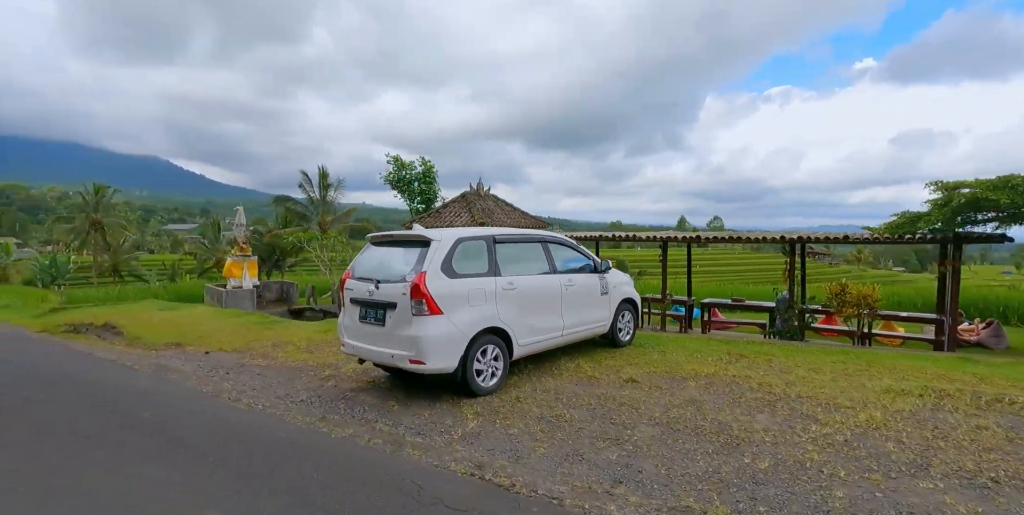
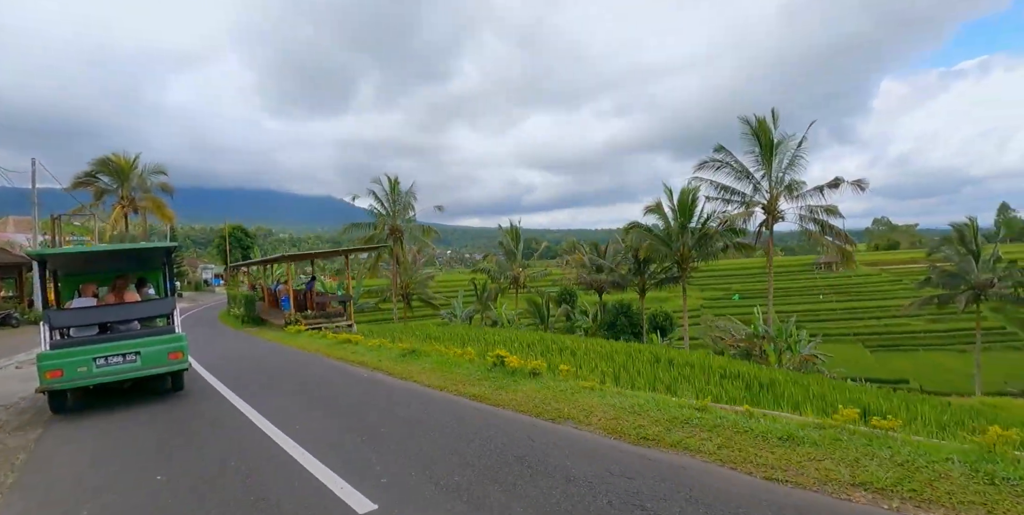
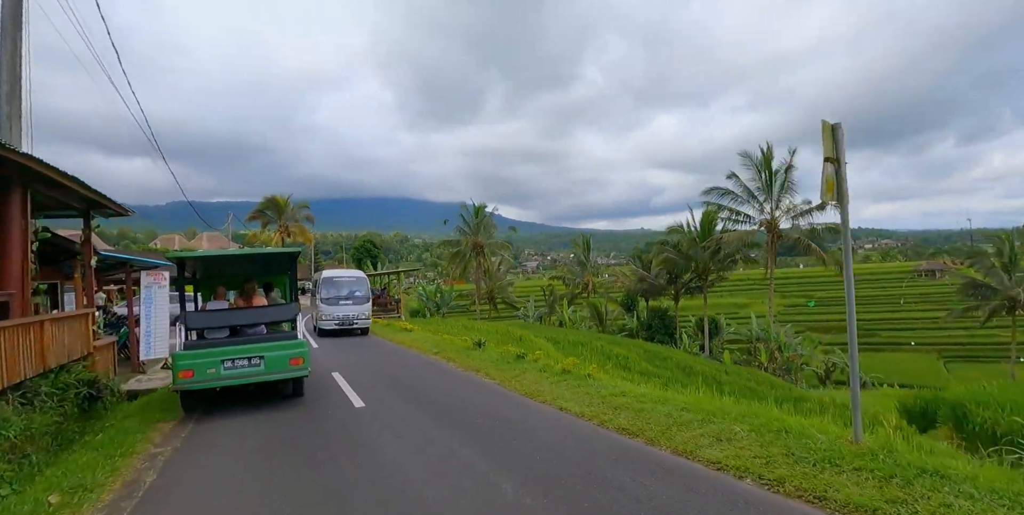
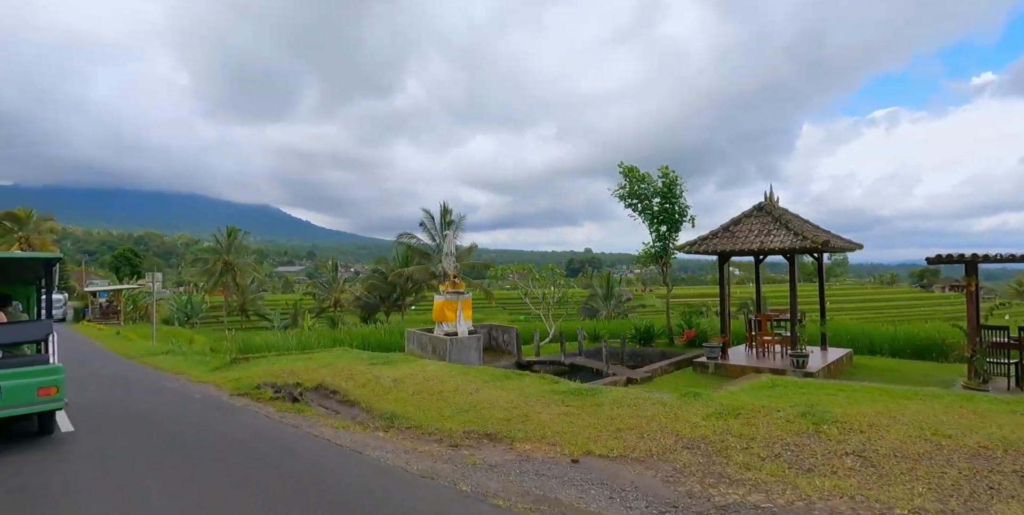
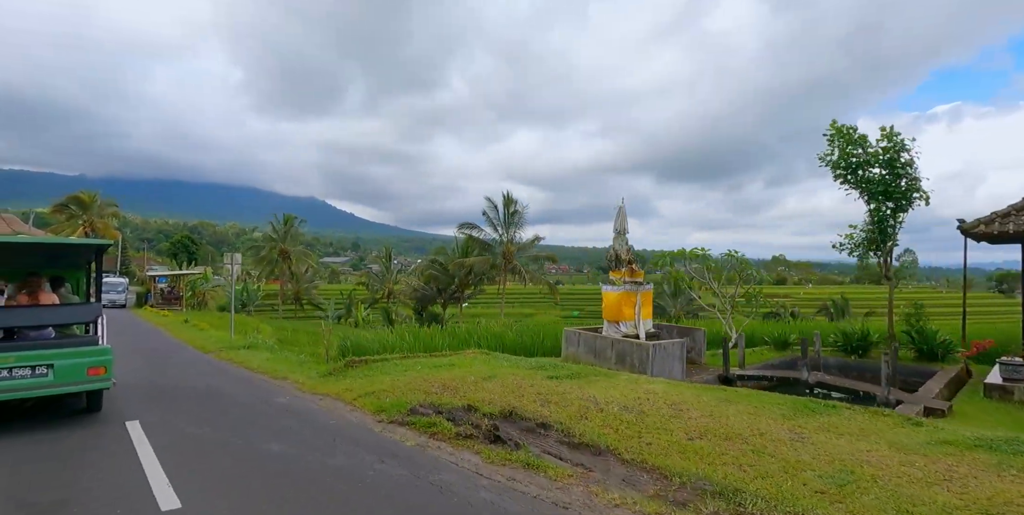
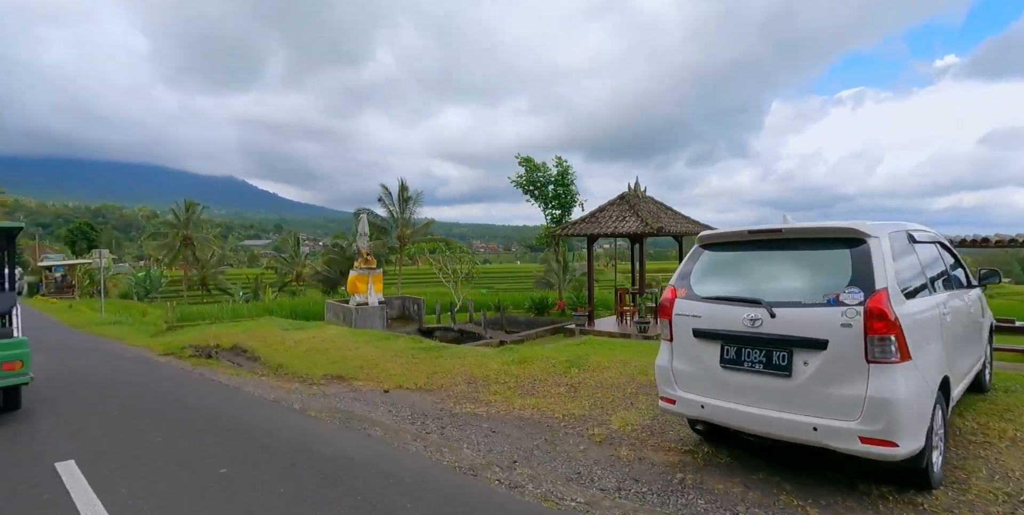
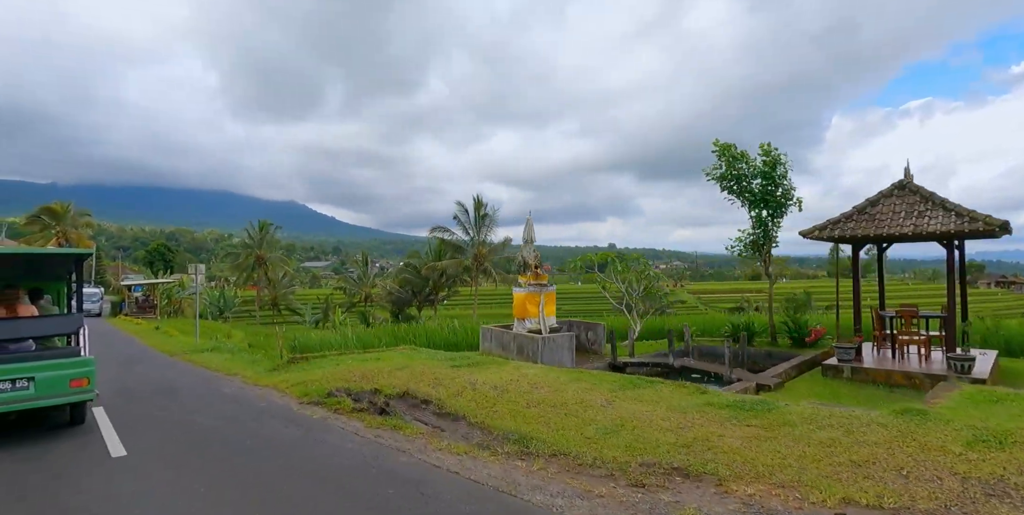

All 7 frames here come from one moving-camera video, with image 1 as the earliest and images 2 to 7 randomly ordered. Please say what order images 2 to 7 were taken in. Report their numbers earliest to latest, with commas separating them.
6, 4, 7, 5, 3, 2
